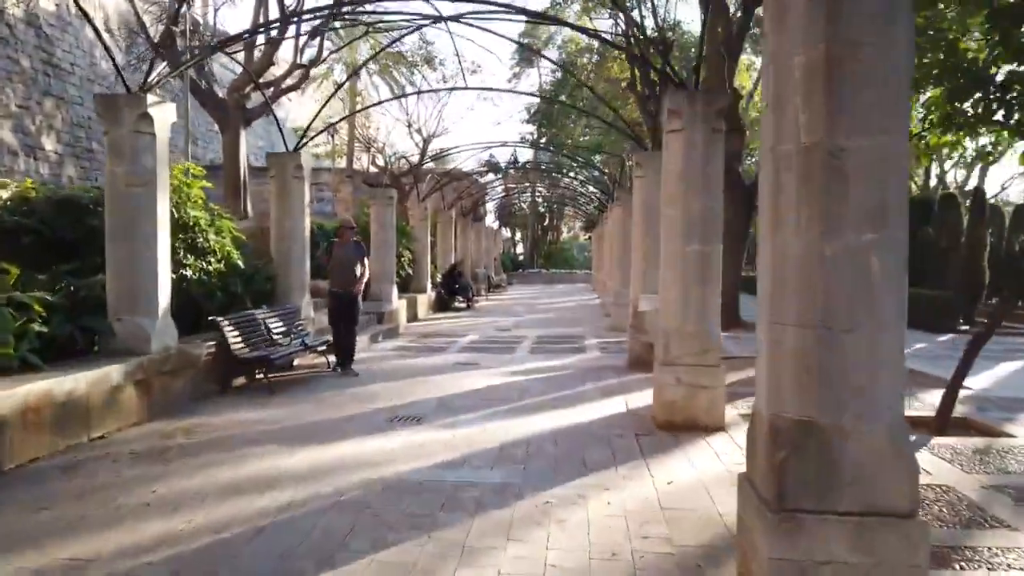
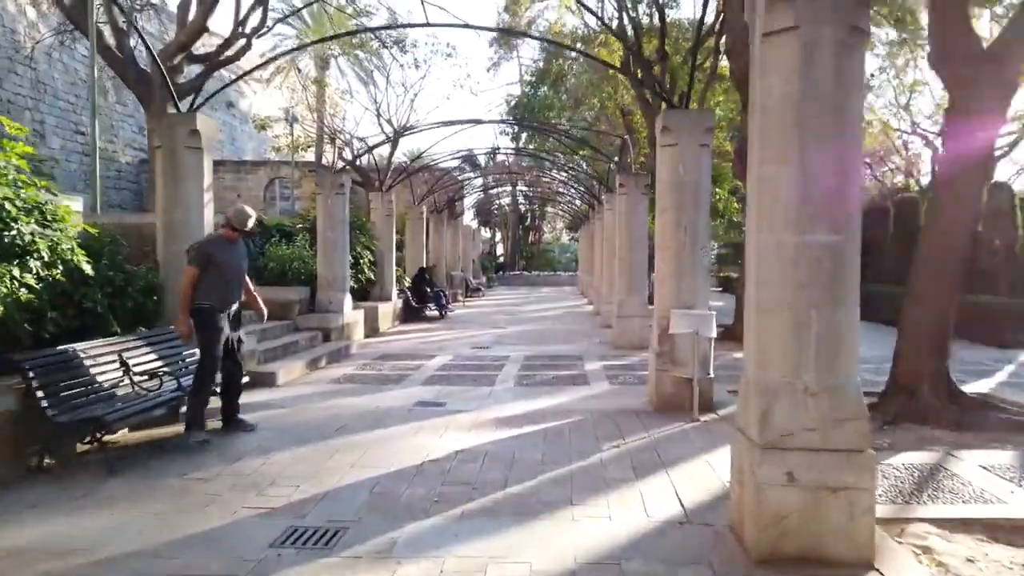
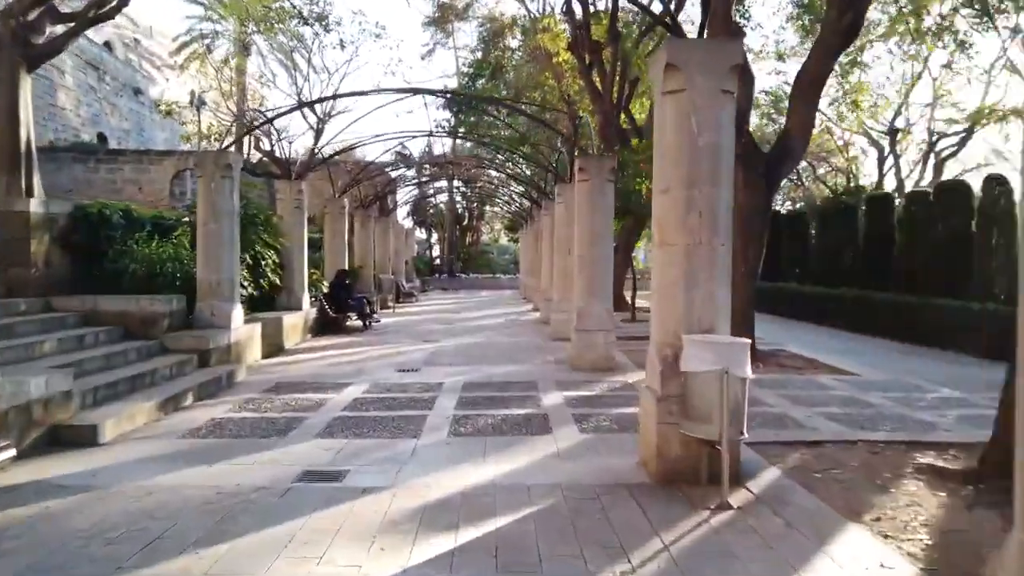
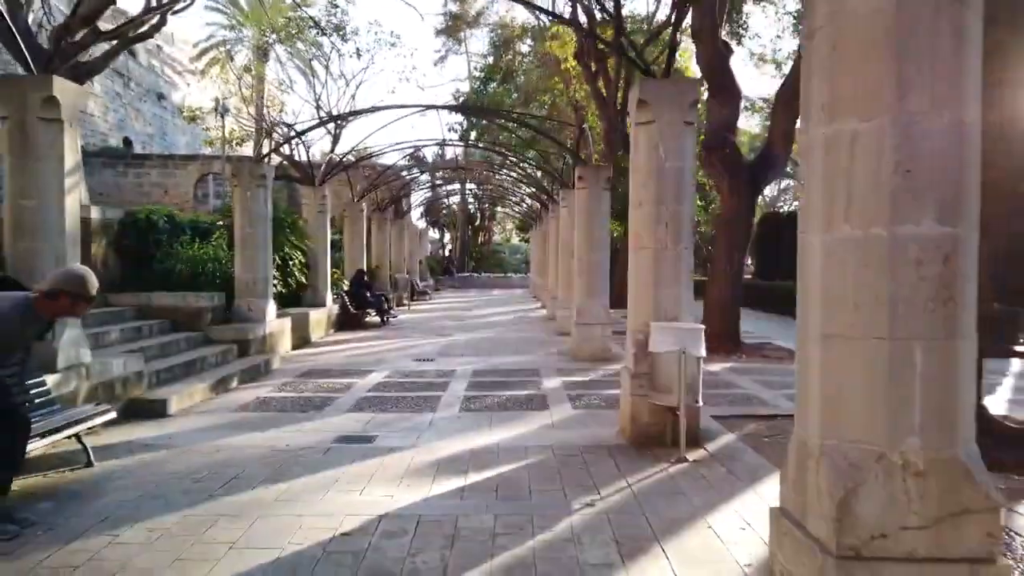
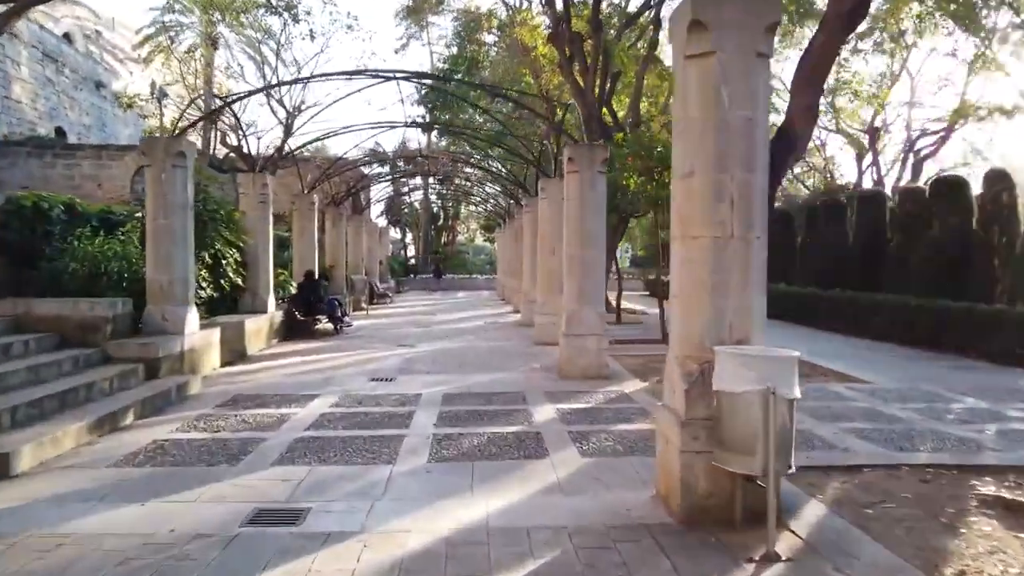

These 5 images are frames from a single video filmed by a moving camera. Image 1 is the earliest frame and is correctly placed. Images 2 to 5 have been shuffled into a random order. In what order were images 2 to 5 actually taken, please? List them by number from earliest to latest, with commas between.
2, 4, 3, 5
